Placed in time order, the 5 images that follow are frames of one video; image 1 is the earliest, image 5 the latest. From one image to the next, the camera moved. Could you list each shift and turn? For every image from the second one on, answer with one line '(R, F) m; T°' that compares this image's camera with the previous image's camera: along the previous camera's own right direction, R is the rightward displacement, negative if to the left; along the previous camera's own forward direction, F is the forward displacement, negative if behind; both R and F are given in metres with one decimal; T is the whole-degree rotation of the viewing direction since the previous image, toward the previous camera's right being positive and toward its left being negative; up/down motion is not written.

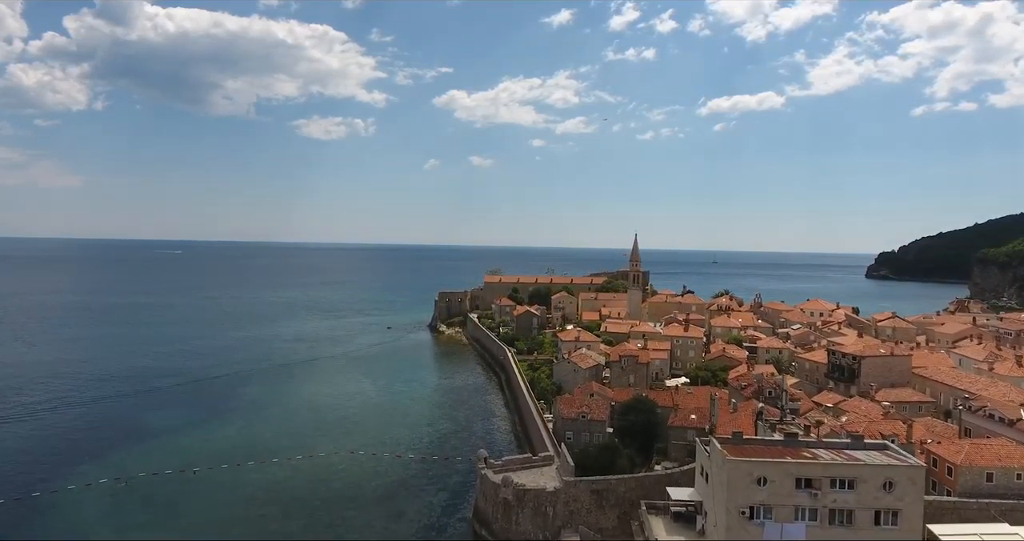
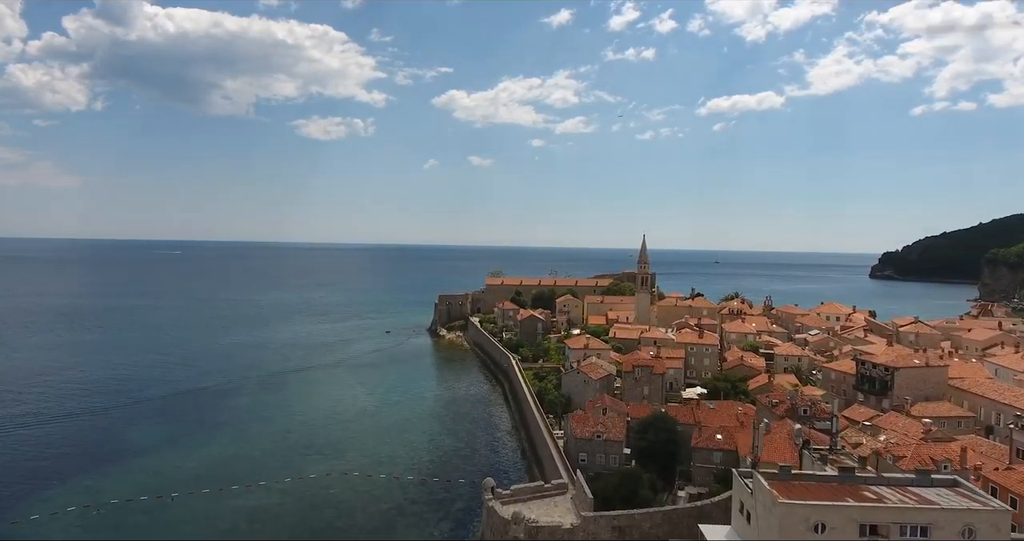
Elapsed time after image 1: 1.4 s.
(-0.3, +2.3) m; 0°
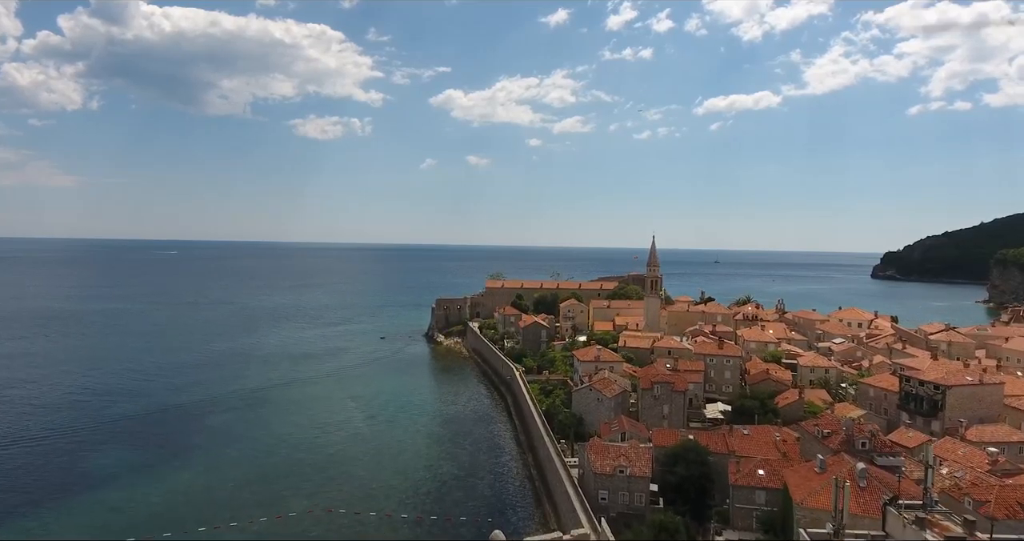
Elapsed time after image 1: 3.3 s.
(-0.4, +3.3) m; 0°
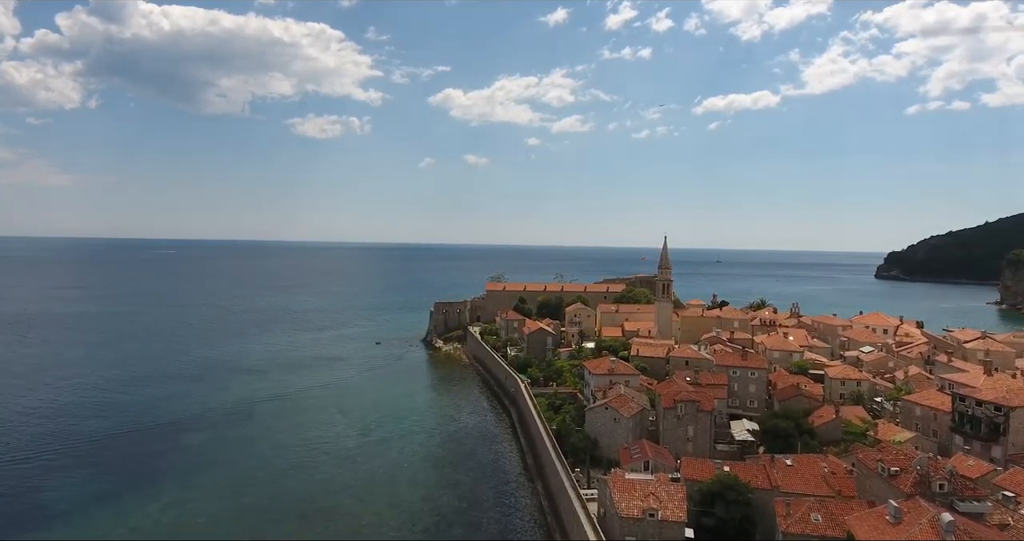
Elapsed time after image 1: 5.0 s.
(-0.4, +3.1) m; 0°
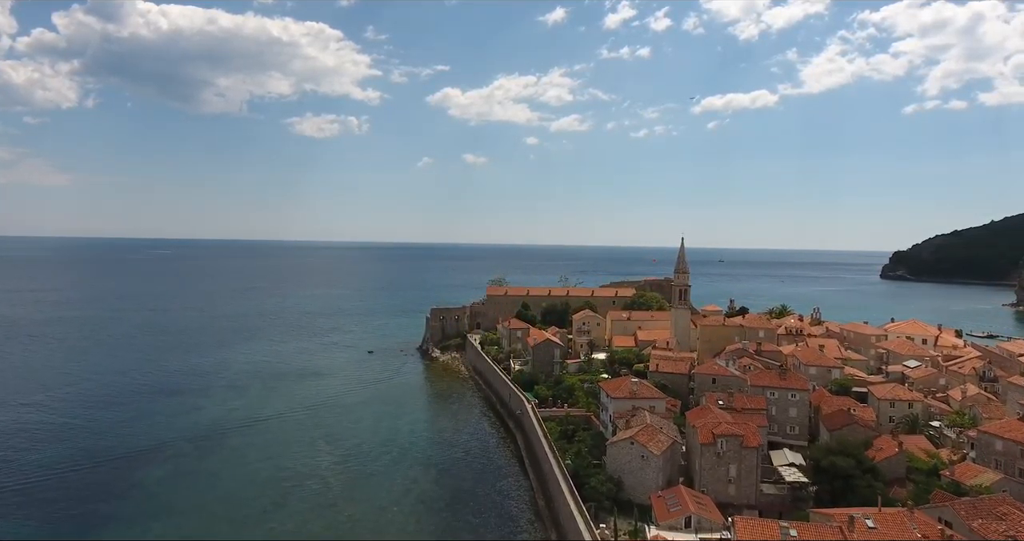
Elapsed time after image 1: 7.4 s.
(-0.4, +4.3) m; 0°
